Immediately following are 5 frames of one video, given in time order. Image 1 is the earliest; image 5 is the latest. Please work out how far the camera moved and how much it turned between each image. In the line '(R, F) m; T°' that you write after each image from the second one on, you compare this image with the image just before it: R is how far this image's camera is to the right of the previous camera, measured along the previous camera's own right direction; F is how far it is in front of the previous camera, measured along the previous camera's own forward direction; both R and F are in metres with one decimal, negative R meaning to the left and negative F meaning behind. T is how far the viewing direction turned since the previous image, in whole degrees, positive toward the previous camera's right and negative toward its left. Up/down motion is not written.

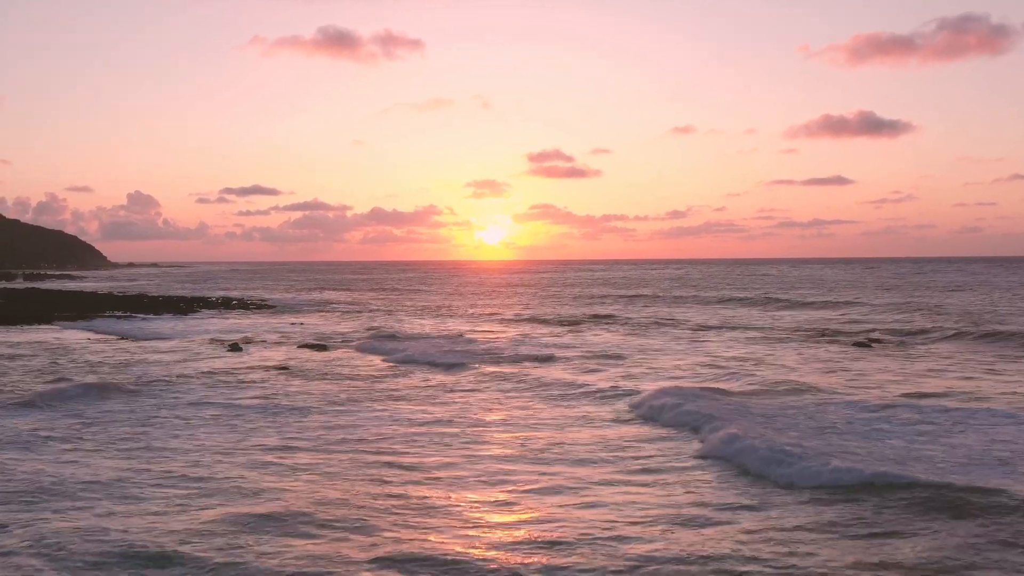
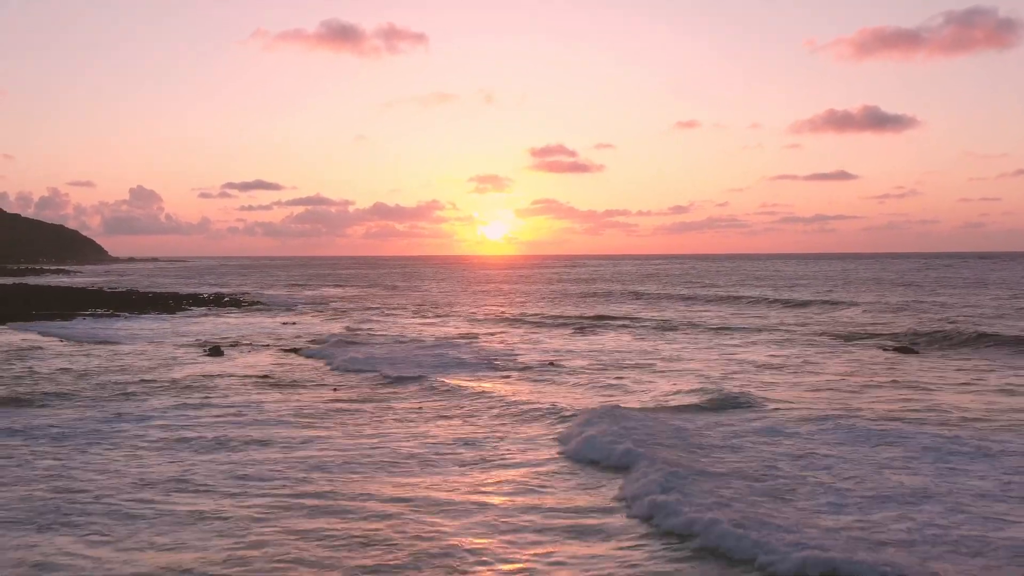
(-0.1, +2.4) m; 0°
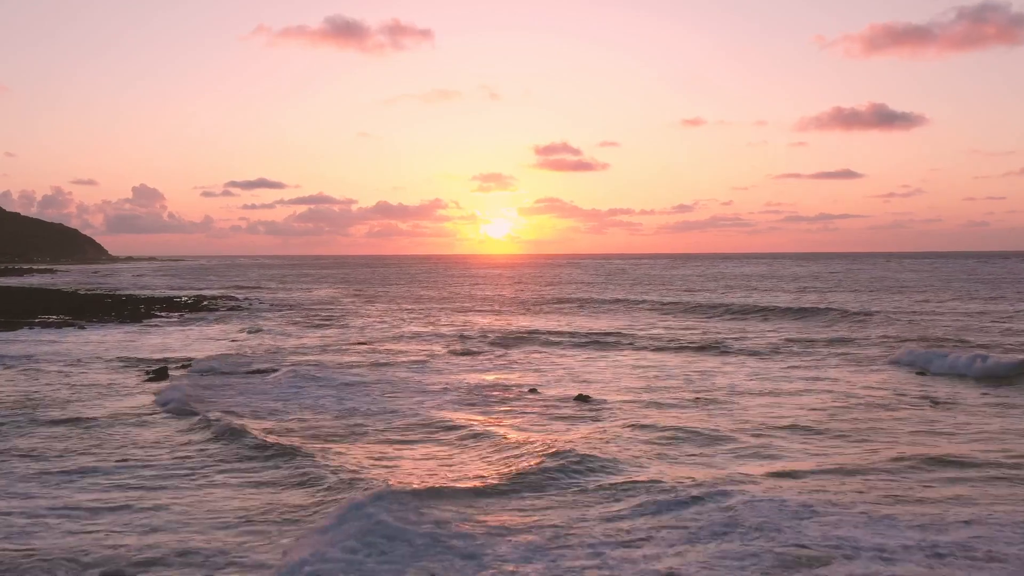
(-0.3, +5.2) m; 0°
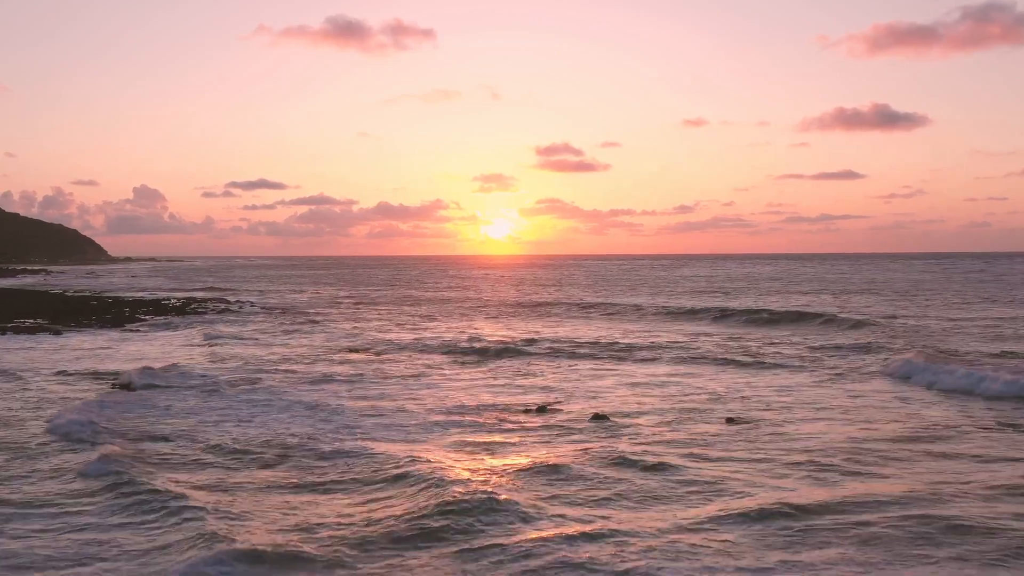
(-0.2, +2.3) m; 0°
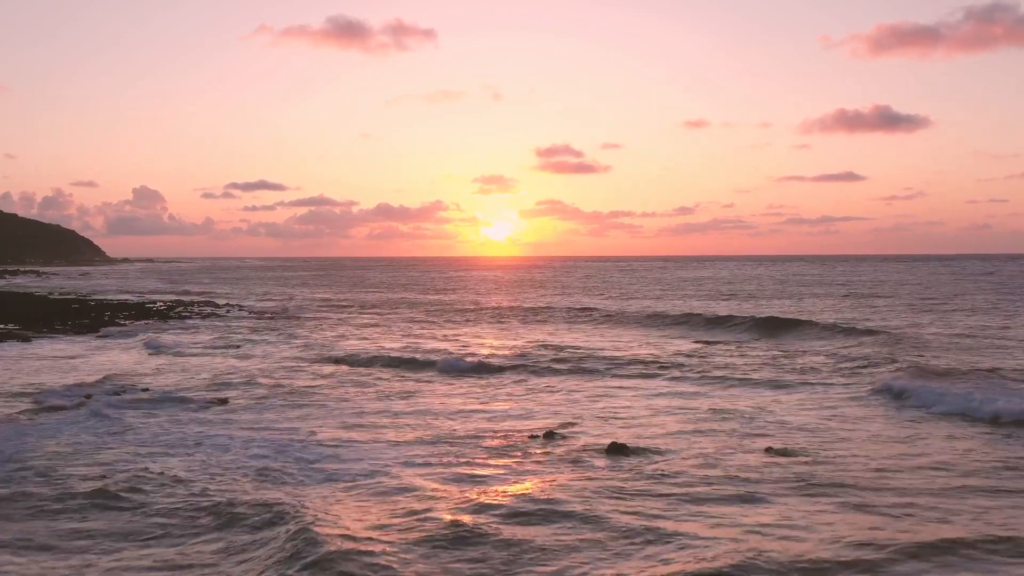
(-0.1, +2.4) m; 0°
